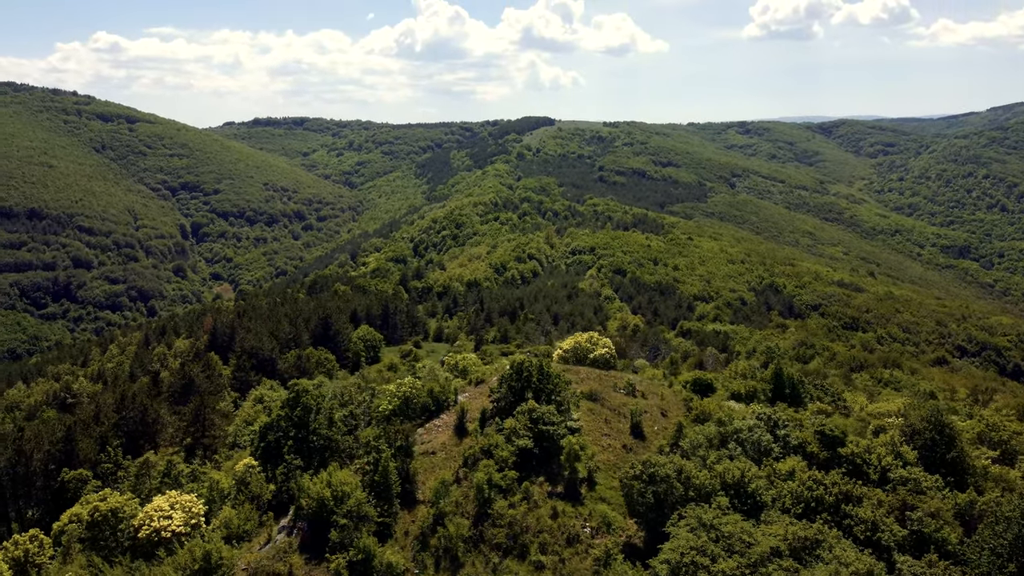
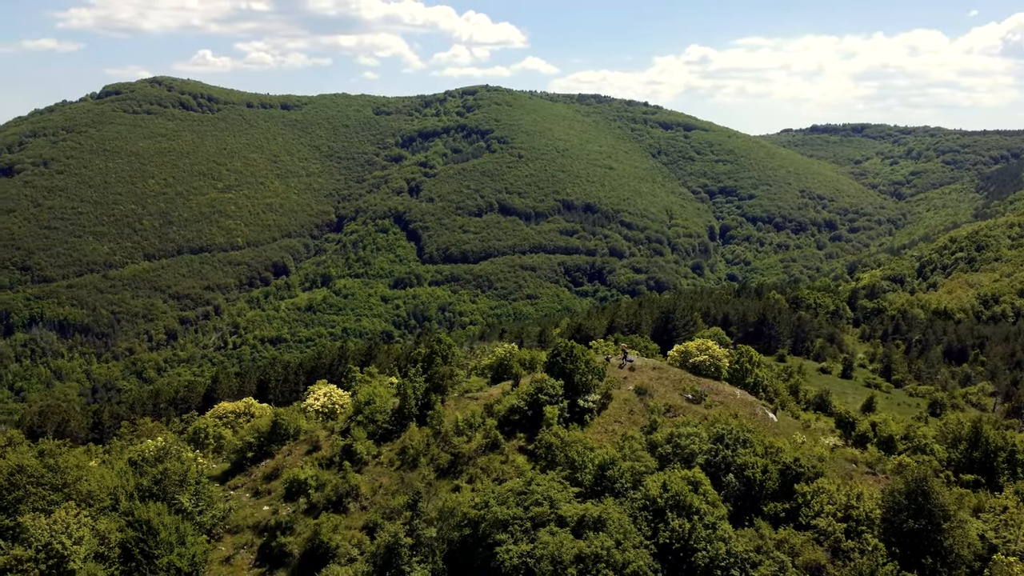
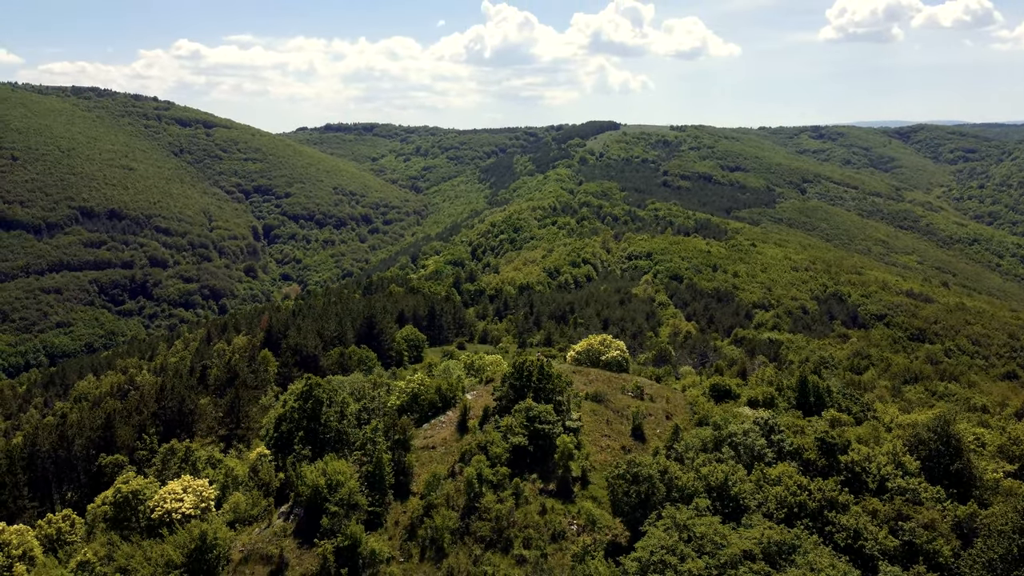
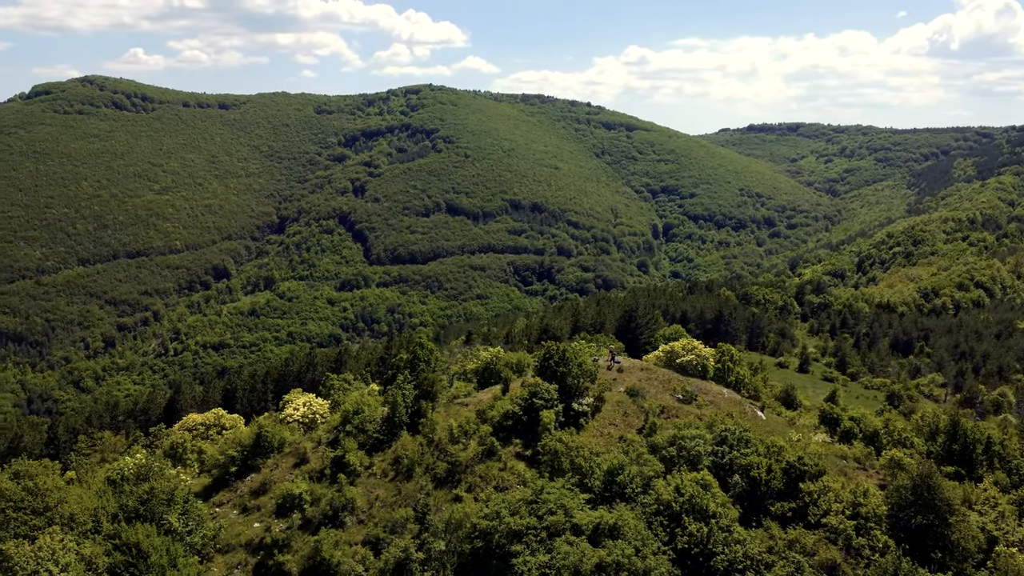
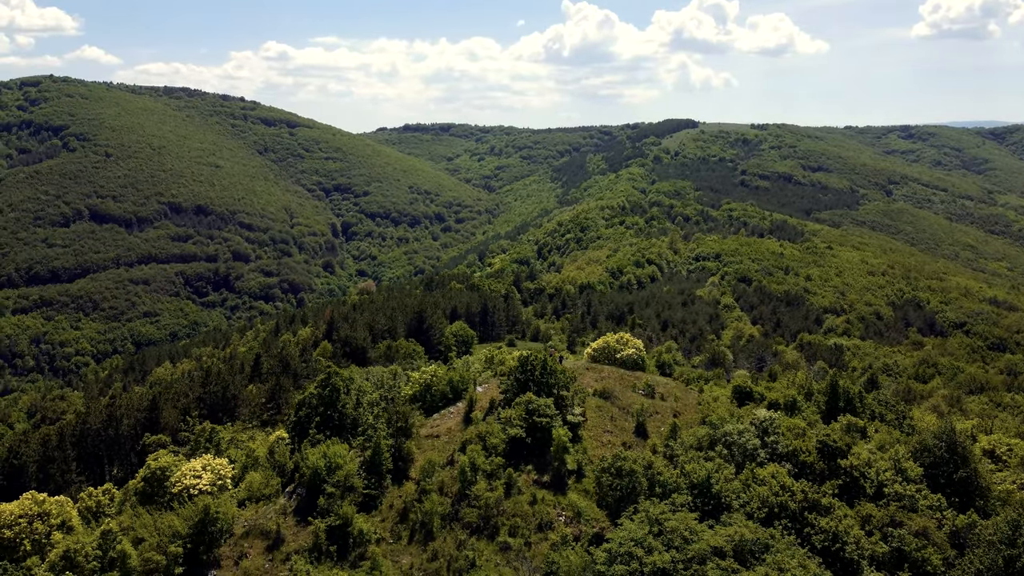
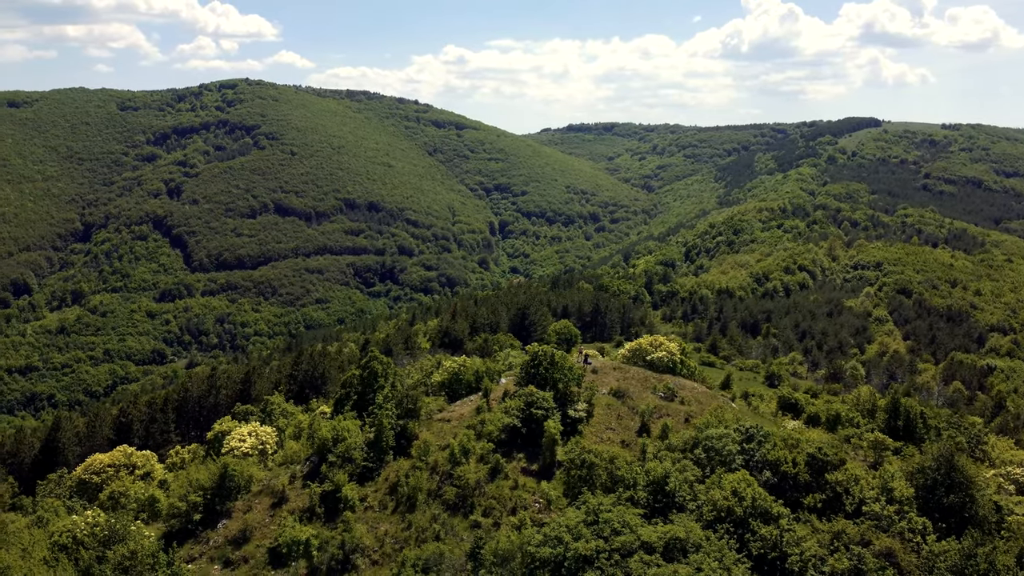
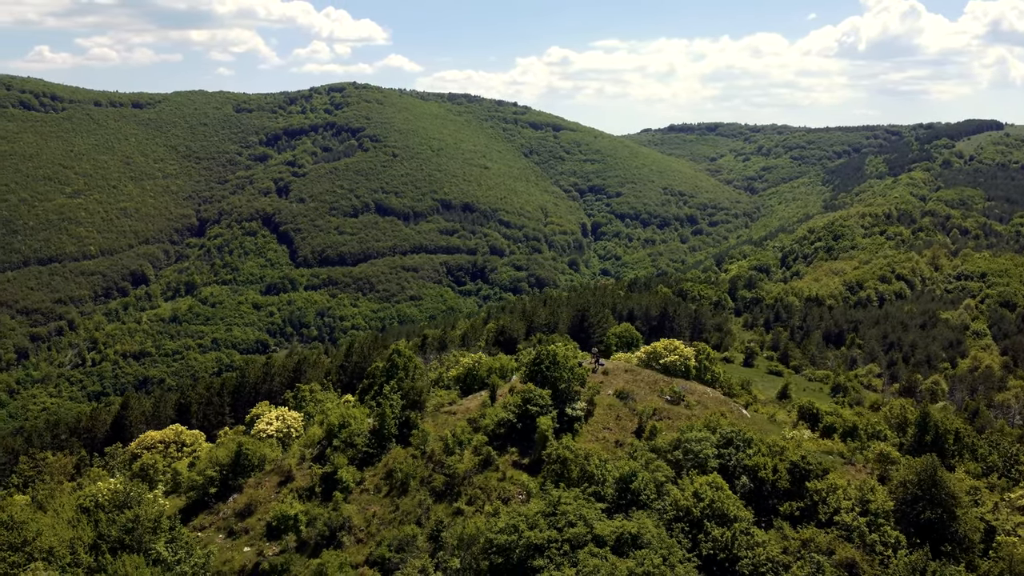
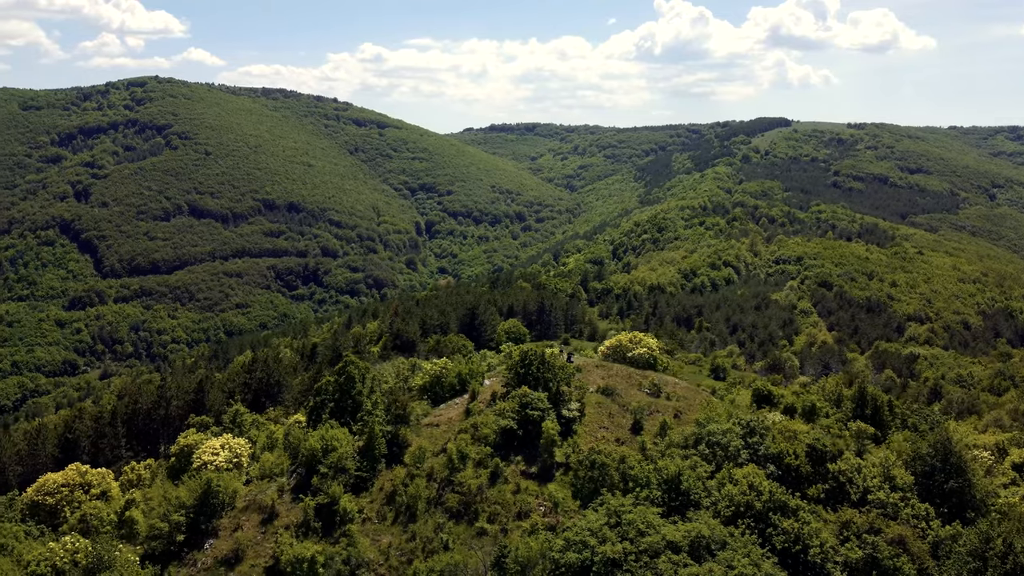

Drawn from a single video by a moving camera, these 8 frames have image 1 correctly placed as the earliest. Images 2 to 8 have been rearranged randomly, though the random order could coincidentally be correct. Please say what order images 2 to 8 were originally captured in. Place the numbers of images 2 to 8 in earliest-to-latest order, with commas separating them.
3, 5, 8, 6, 7, 4, 2
